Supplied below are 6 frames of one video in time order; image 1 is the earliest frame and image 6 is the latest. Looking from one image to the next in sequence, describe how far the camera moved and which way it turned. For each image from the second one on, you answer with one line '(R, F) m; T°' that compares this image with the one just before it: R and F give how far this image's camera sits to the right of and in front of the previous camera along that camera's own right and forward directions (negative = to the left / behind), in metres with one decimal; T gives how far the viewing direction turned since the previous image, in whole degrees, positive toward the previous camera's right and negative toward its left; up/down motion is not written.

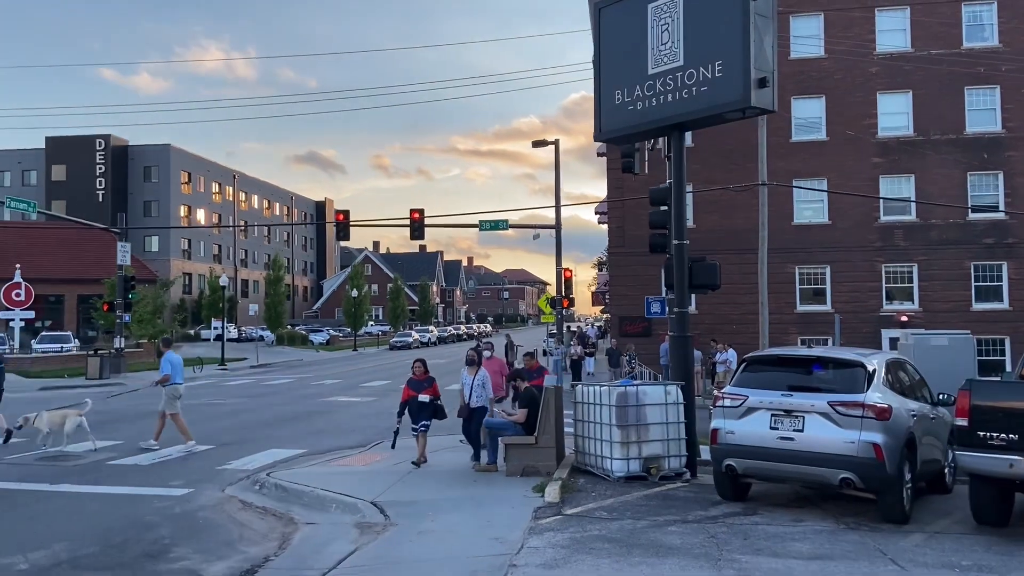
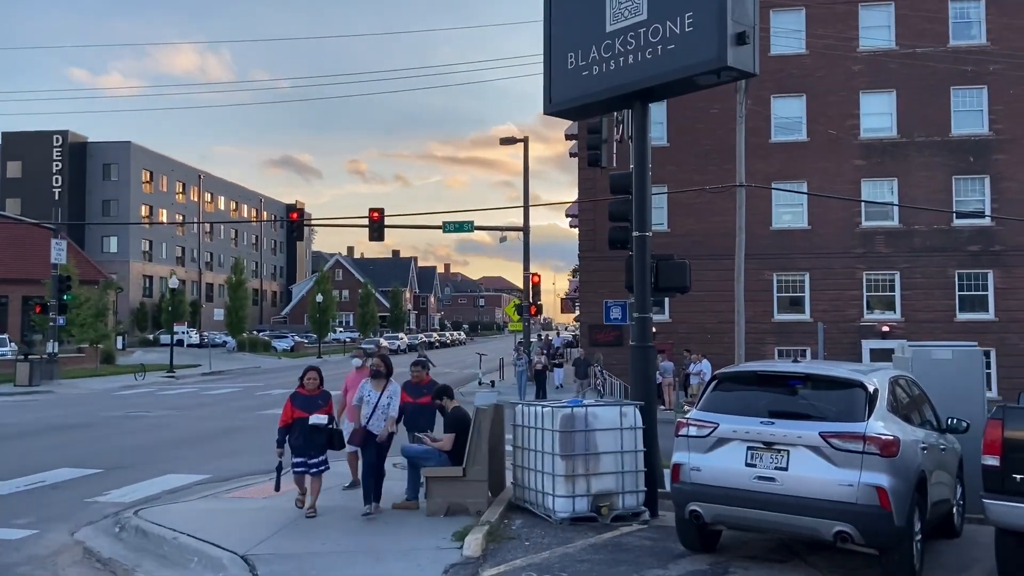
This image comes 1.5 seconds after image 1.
(+0.6, +2.0) m; +2°
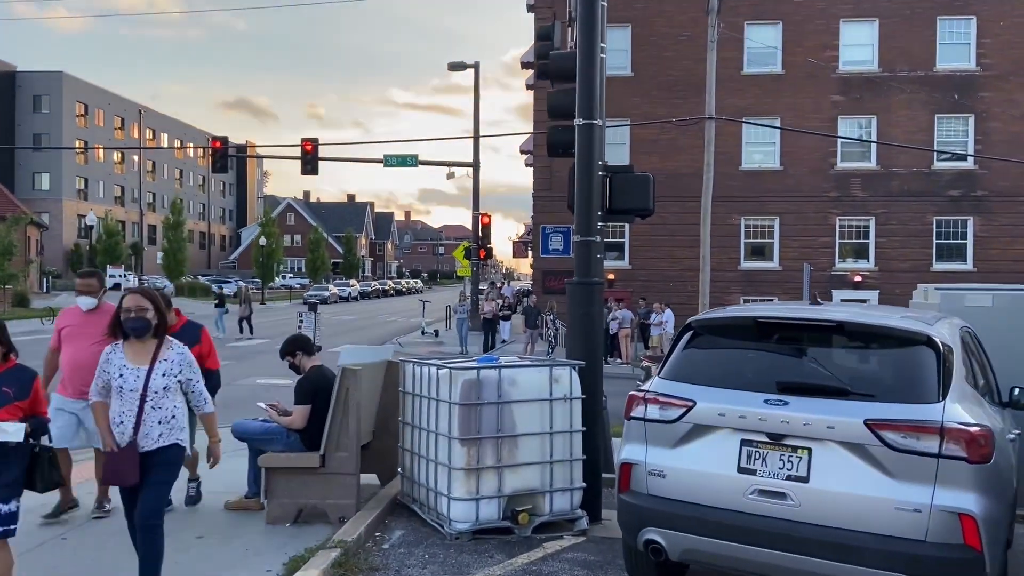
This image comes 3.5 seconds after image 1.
(+0.7, +2.9) m; +3°
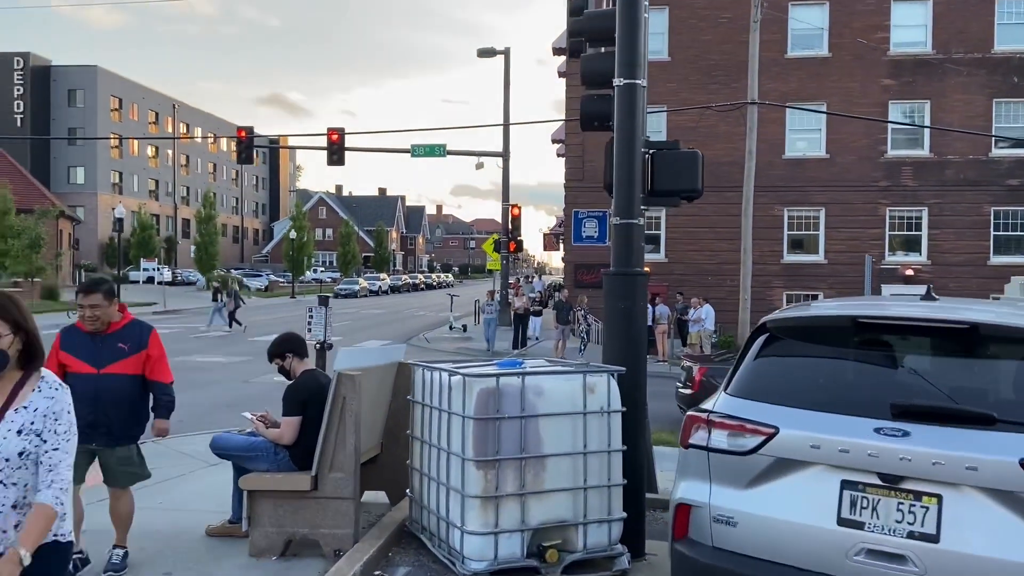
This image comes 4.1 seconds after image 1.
(0.0, +1.1) m; -2°
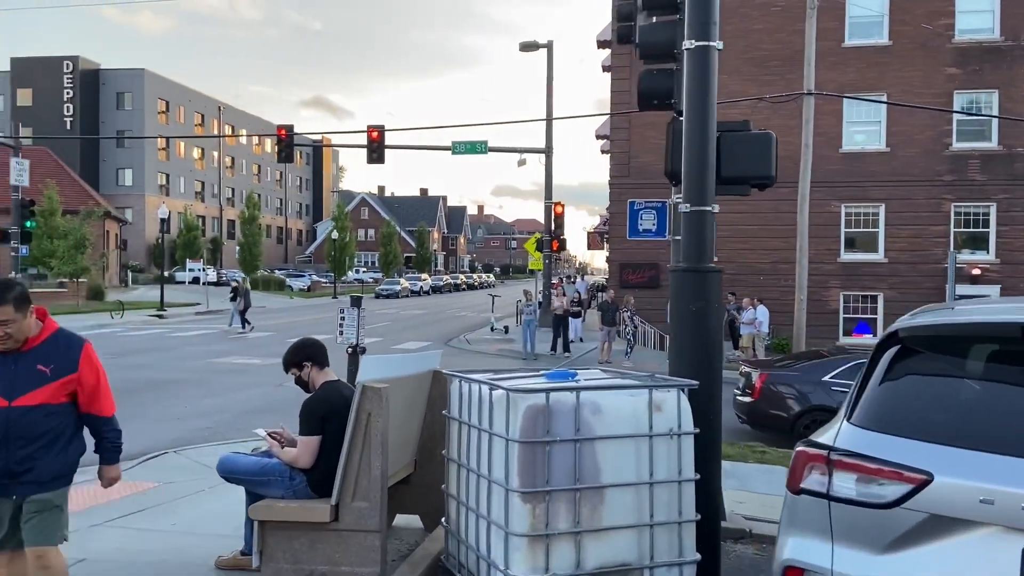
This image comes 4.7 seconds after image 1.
(-0.1, +0.8) m; -3°
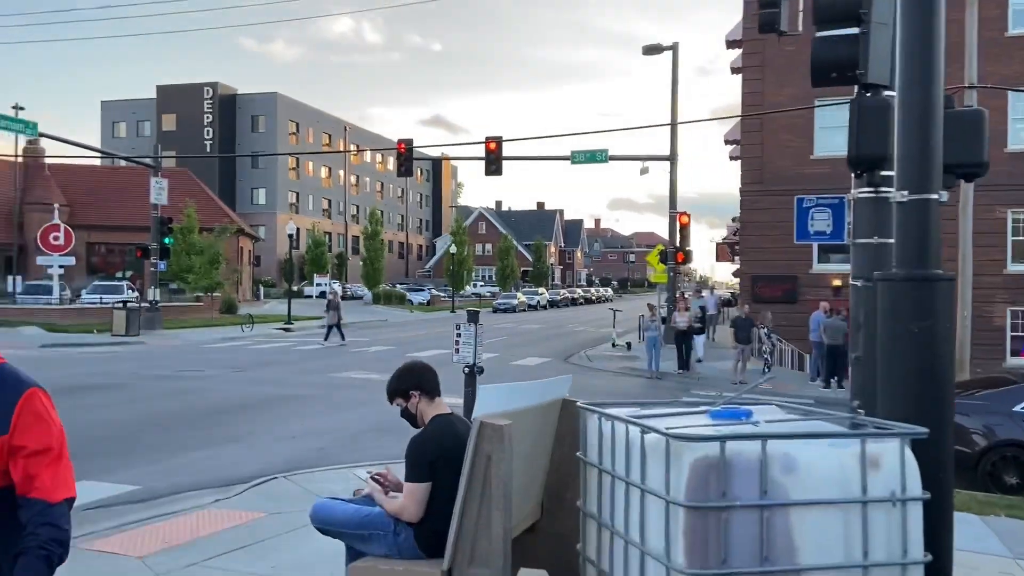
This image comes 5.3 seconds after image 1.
(-0.2, +1.0) m; -8°
